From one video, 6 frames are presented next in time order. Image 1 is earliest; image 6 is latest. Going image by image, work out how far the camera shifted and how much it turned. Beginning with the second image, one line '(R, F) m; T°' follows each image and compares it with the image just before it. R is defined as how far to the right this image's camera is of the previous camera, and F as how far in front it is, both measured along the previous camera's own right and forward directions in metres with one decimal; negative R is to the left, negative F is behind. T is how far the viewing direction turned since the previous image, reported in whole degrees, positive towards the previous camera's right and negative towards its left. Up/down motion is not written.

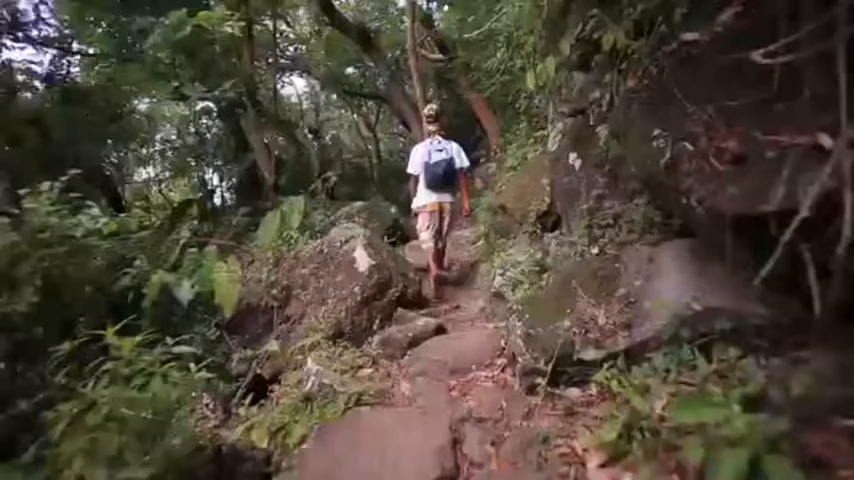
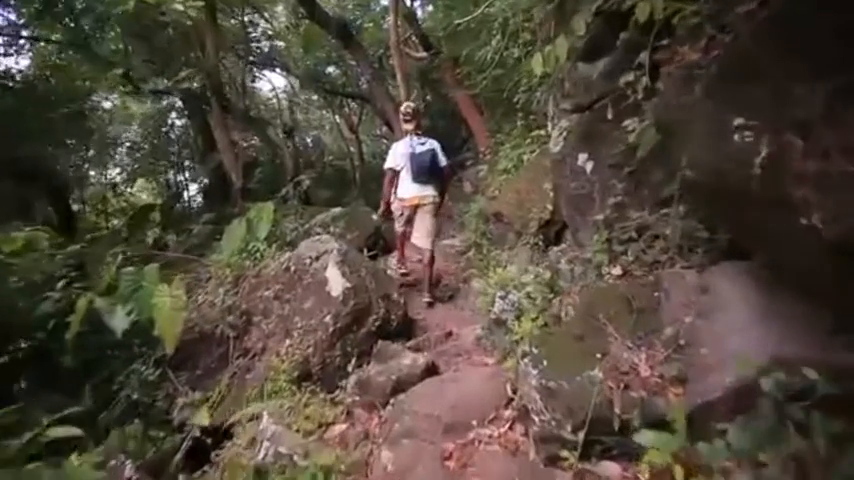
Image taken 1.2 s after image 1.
(0.0, +1.1) m; +2°
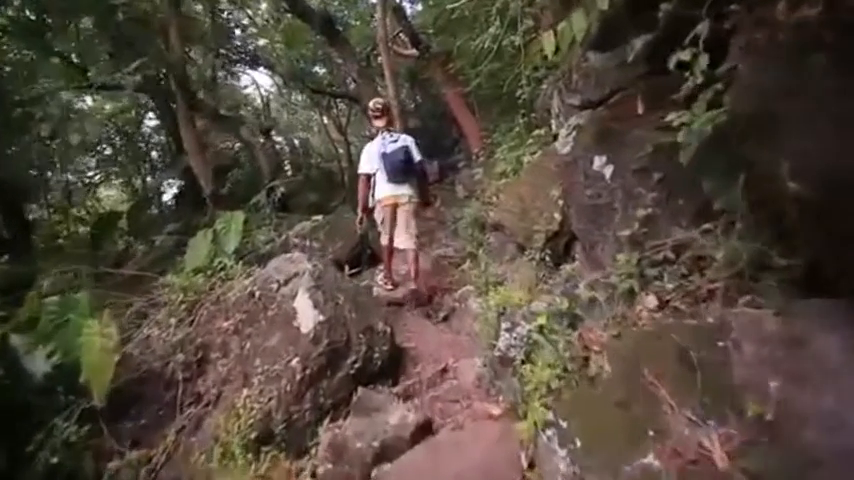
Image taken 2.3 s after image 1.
(0.0, +0.9) m; +1°
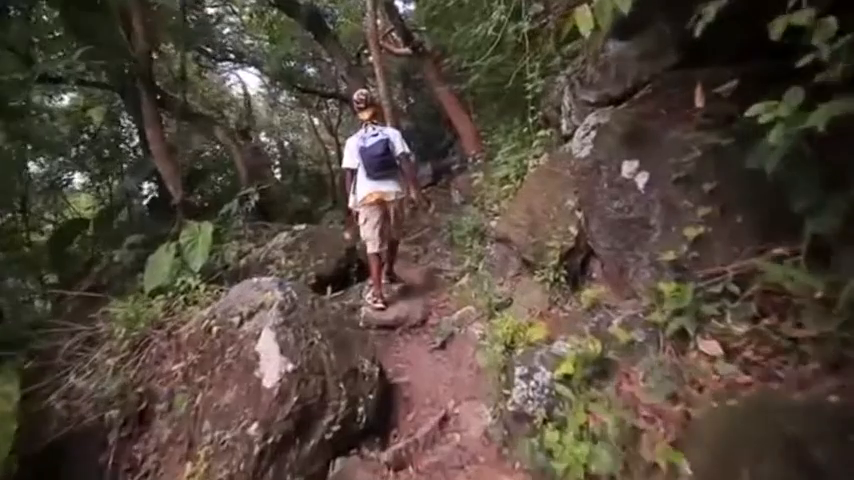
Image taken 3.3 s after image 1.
(0.0, +0.9) m; +1°
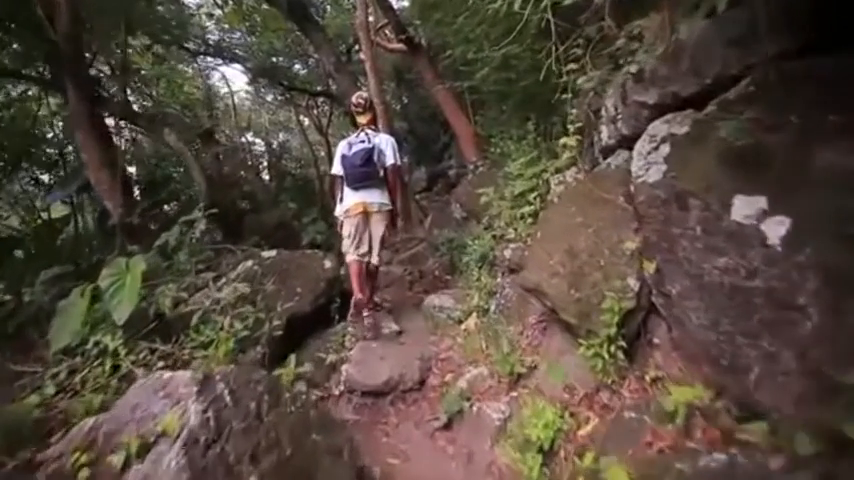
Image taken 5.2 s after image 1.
(-0.1, +1.6) m; +1°
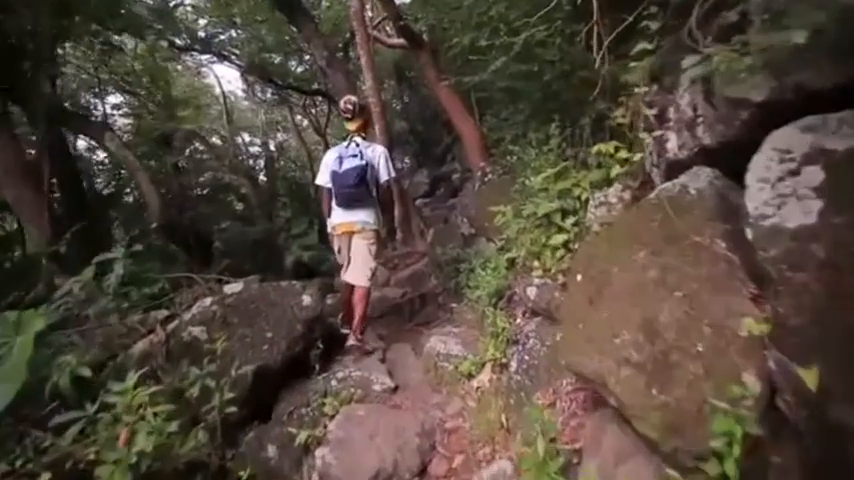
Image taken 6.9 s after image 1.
(0.0, +1.4) m; 0°
